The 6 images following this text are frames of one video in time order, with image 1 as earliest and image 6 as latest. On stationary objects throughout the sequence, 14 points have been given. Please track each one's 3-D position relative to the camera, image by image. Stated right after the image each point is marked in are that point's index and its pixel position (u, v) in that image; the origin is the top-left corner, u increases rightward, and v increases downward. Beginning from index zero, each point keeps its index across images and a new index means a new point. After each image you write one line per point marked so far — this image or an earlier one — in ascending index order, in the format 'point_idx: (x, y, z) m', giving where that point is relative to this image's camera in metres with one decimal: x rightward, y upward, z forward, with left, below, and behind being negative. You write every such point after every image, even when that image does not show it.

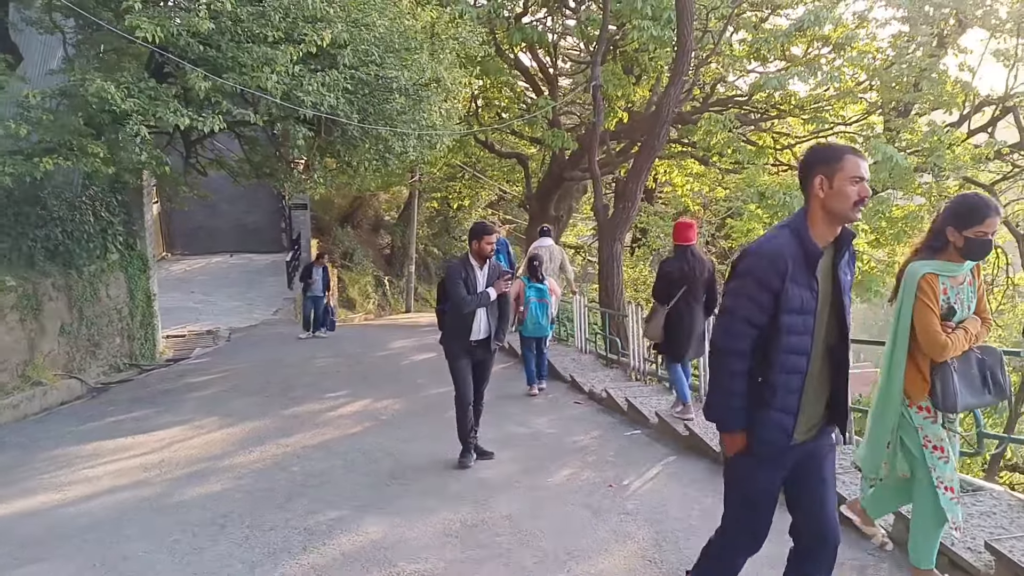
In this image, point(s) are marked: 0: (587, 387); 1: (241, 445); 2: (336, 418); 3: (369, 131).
0: (+0.7, -0.9, +7.8) m
1: (-2.0, -1.2, +6.6) m
2: (-1.5, -1.1, +7.6) m
3: (-1.5, +1.7, +9.7) m
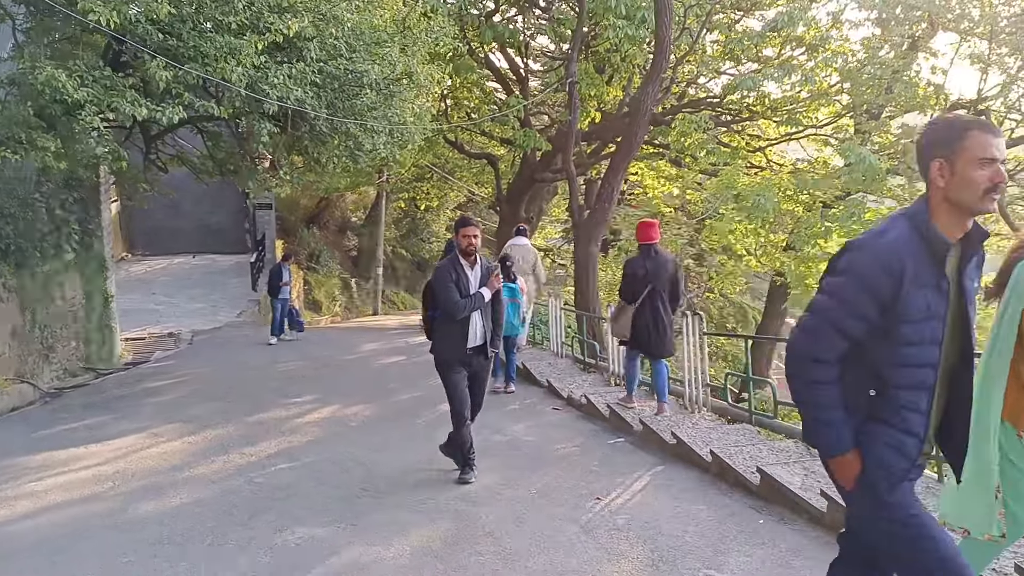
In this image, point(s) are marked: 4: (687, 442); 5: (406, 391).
0: (+0.5, -0.9, +7.5) m
1: (-2.1, -1.2, +6.2) m
2: (-1.7, -1.1, +7.3) m
3: (-1.8, +1.7, +9.4) m
4: (+1.0, -0.9, +5.0) m
5: (-1.0, -1.0, +8.7) m
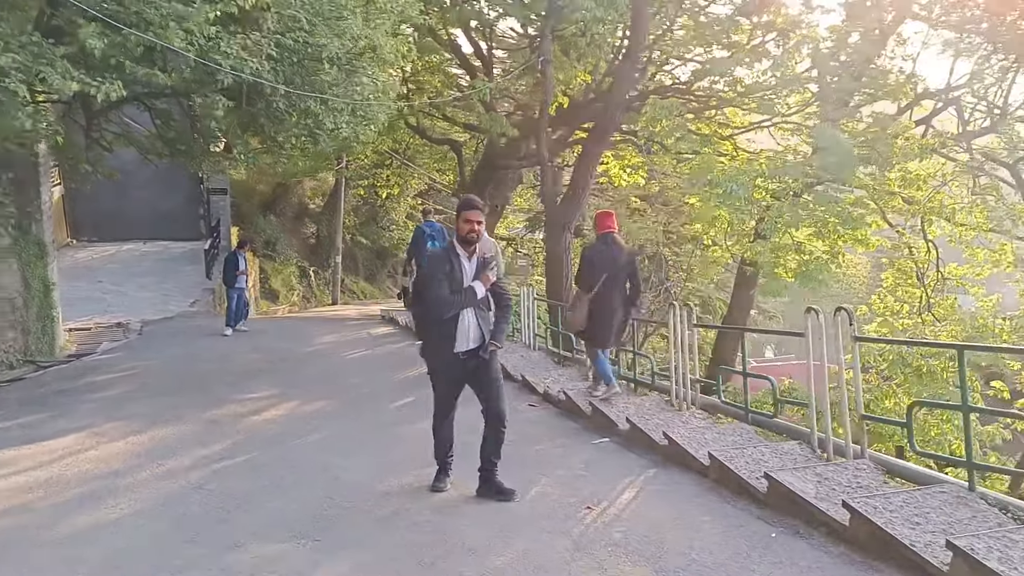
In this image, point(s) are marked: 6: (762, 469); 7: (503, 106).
0: (+0.2, -0.8, +7.1) m
1: (-2.3, -1.1, +5.7) m
2: (-1.9, -1.0, +6.7) m
3: (-2.1, +1.8, +8.8) m
4: (+0.9, -0.8, +4.6) m
5: (-1.3, -0.9, +8.2) m
6: (+1.1, -0.8, +4.1) m
7: (-0.2, +3.9, +19.3) m
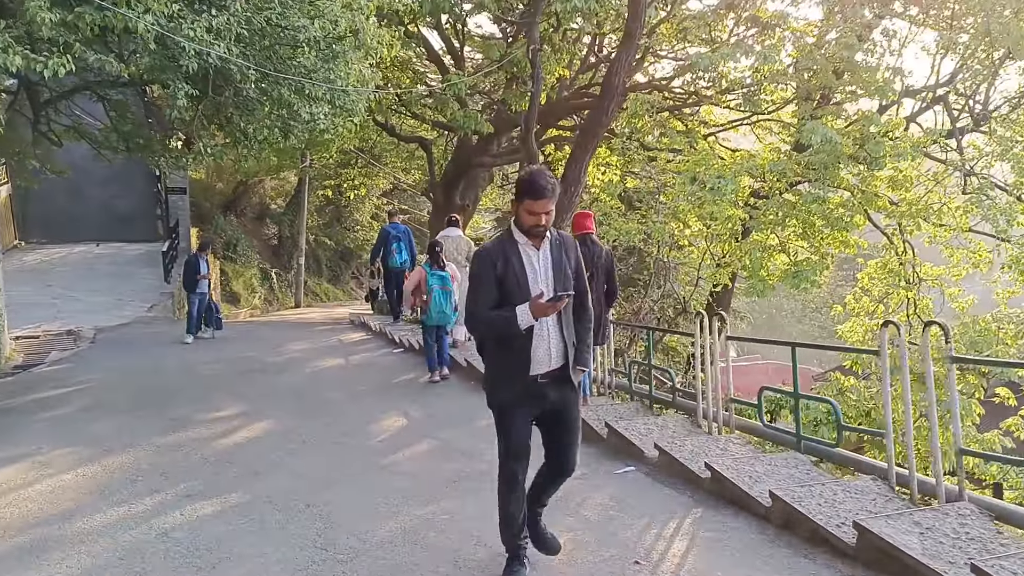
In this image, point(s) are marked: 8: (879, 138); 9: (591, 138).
0: (+0.2, -0.8, +6.4) m
1: (-2.2, -1.1, +4.9) m
2: (-1.9, -1.1, +6.0) m
3: (-2.2, +1.7, +8.1) m
4: (+1.0, -0.8, +4.0) m
5: (-1.3, -0.9, +7.4) m
6: (+1.3, -0.9, +3.5) m
7: (-0.7, +3.8, +18.6) m
8: (+5.9, +2.4, +14.5) m
9: (+0.8, +1.5, +9.0) m
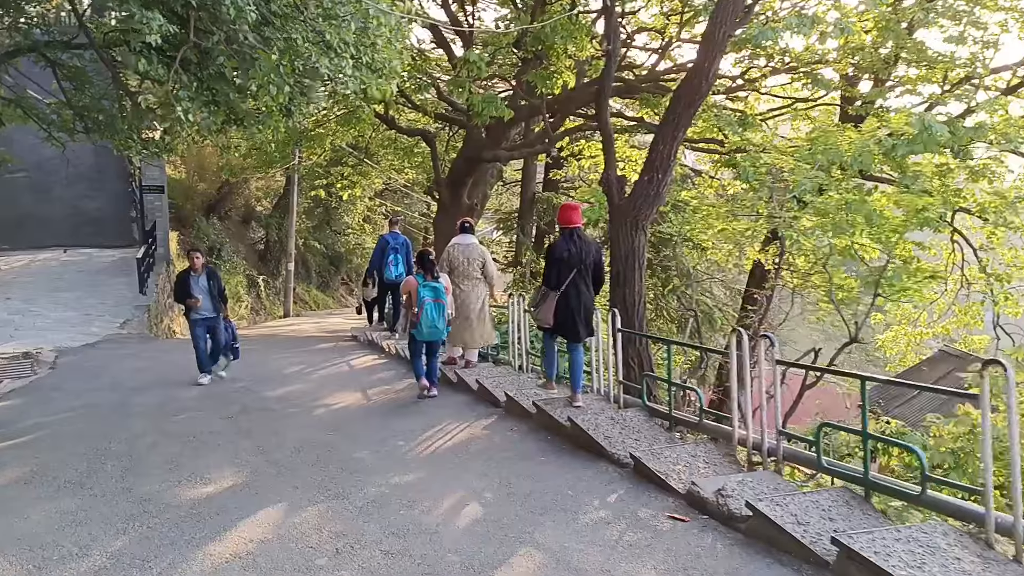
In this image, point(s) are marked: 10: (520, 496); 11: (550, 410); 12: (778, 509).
0: (+0.8, -1.0, +4.4) m
1: (-1.6, -1.3, +2.9) m
2: (-1.3, -1.2, +4.0) m
3: (-1.6, +1.6, +6.0) m
4: (+1.6, -1.0, +2.0) m
5: (-0.7, -1.1, +5.4) m
6: (+1.9, -1.0, +1.5) m
7: (-0.4, +3.7, +16.6) m
8: (+6.3, +2.3, +12.6) m
9: (+1.3, +1.4, +7.0) m
10: (+0.1, -1.1, +4.7) m
11: (+0.3, -0.8, +6.0) m
12: (+1.1, -0.9, +3.8) m
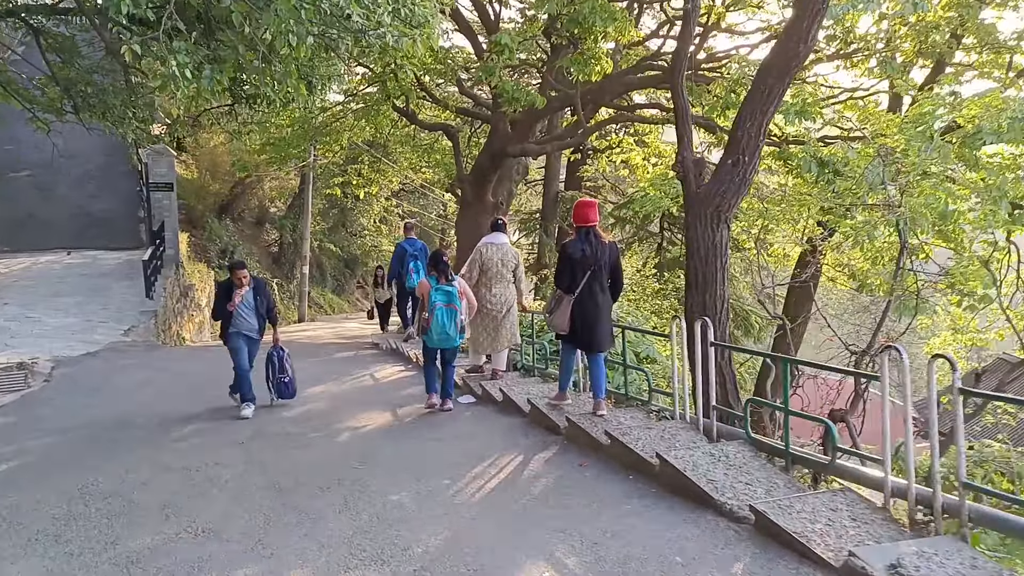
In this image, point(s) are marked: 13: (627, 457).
0: (+1.2, -1.0, +3.3) m
1: (-1.3, -1.3, +1.8) m
2: (-0.9, -1.2, +2.9) m
3: (-1.2, +1.6, +5.0) m
4: (+1.9, -1.0, +0.9) m
5: (-0.4, -1.1, +4.3) m
6: (+2.2, -1.0, +0.4) m
7: (+0.1, +3.6, +15.6) m
8: (+6.8, +2.3, +11.4) m
9: (+1.7, +1.3, +5.9) m
10: (+0.4, -1.1, +3.6) m
11: (+0.6, -0.8, +4.9) m
12: (+1.5, -1.0, +2.7) m
13: (+0.6, -0.9, +4.9) m
